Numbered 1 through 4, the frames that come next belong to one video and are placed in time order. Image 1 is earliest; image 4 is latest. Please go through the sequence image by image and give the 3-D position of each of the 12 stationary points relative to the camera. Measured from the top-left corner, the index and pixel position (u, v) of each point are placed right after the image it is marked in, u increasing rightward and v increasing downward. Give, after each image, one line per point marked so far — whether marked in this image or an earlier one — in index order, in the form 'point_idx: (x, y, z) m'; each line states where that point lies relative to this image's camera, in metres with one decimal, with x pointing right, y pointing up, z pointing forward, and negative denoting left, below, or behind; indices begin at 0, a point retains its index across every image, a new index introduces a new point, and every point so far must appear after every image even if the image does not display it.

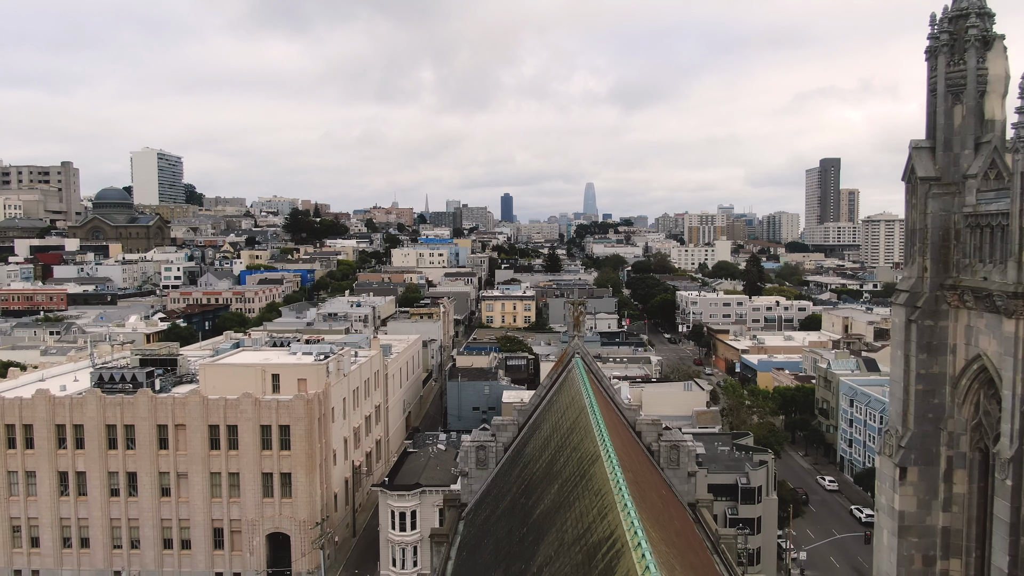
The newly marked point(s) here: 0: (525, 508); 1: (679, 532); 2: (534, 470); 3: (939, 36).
0: (+0.2, -3.1, +10.0) m
1: (+2.3, -3.3, +9.8) m
2: (+0.4, -2.8, +11.1) m
3: (+3.3, +1.9, +5.4) m
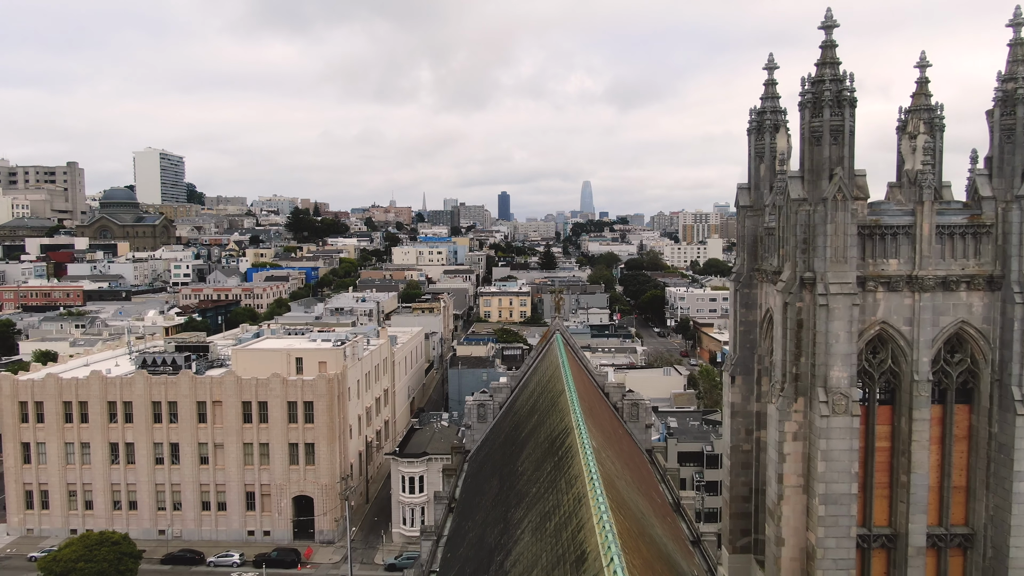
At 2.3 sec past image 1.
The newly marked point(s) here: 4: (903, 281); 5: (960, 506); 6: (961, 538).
0: (+0.1, -2.9, +13.7) m
1: (+2.2, -3.1, +13.6) m
2: (+0.2, -2.6, +14.9) m
3: (+3.1, +2.2, +9.2) m
4: (+4.0, +0.1, +7.2) m
5: (+4.9, -2.4, +7.6) m
6: (+4.8, -2.7, +7.6) m
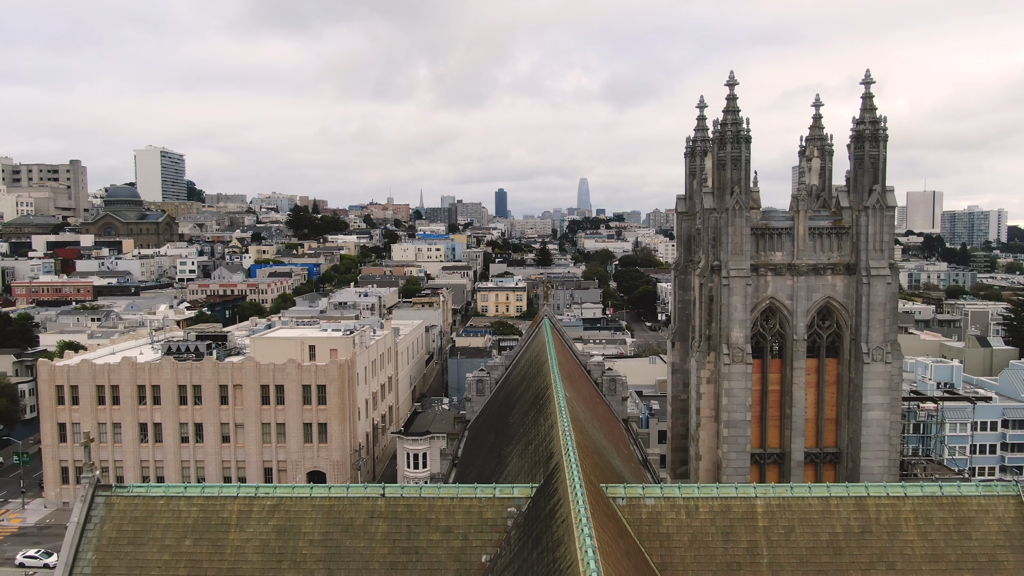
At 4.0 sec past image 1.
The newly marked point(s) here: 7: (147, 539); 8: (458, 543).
0: (-0.1, -2.6, +16.5) m
1: (+2.0, -2.9, +16.4) m
2: (+0.1, -2.3, +17.7) m
3: (+3.0, +2.4, +12.0) m
4: (+3.9, +0.3, +10.0) m
5: (+4.7, -2.1, +10.5) m
6: (+4.7, -2.5, +10.4) m
7: (-4.4, -3.0, +8.4) m
8: (-0.6, -3.0, +8.3) m
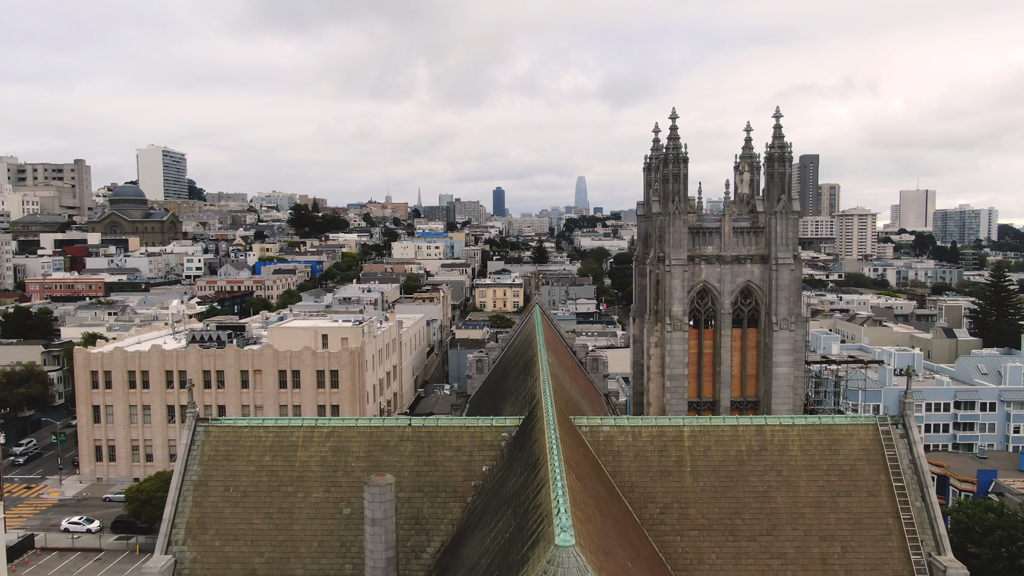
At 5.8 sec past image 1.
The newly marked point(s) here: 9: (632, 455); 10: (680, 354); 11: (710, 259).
0: (-0.2, -2.3, +19.6) m
1: (+1.9, -2.6, +19.5) m
2: (-0.1, -2.1, +20.7) m
3: (+2.9, +2.7, +15.0) m
4: (+3.8, +0.5, +13.1) m
5: (+4.6, -1.9, +13.5) m
6: (+4.6, -2.2, +13.5) m
7: (-4.5, -2.7, +11.5) m
8: (-0.8, -2.7, +11.3) m
9: (+1.9, -2.7, +11.3) m
10: (+3.1, -1.2, +13.1) m
11: (+3.7, +0.5, +13.1) m
